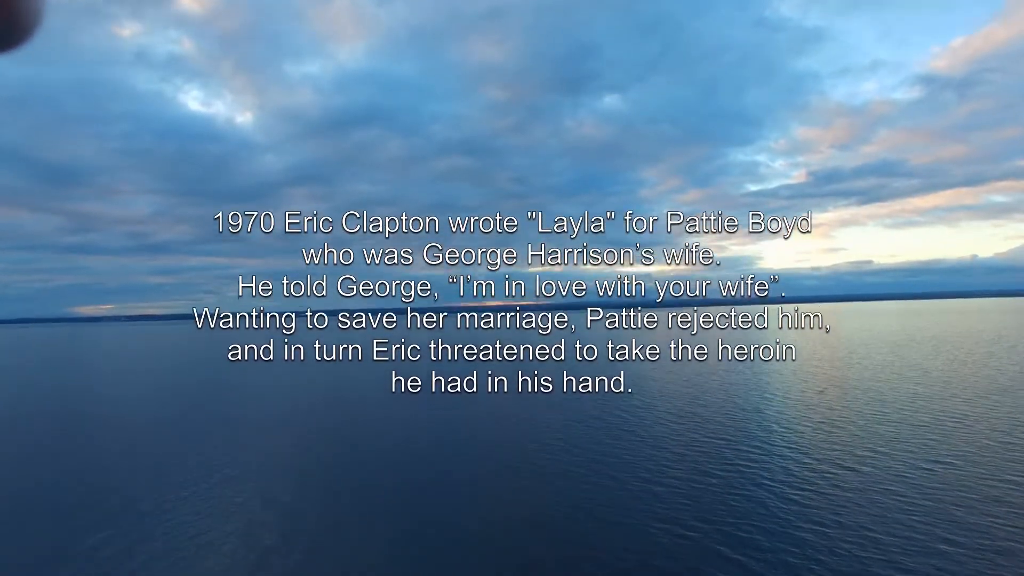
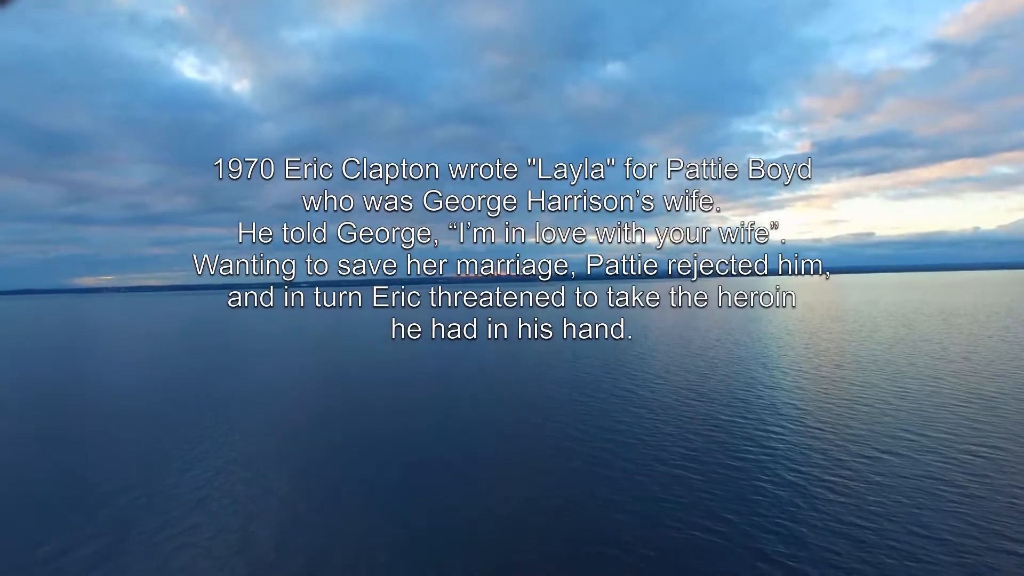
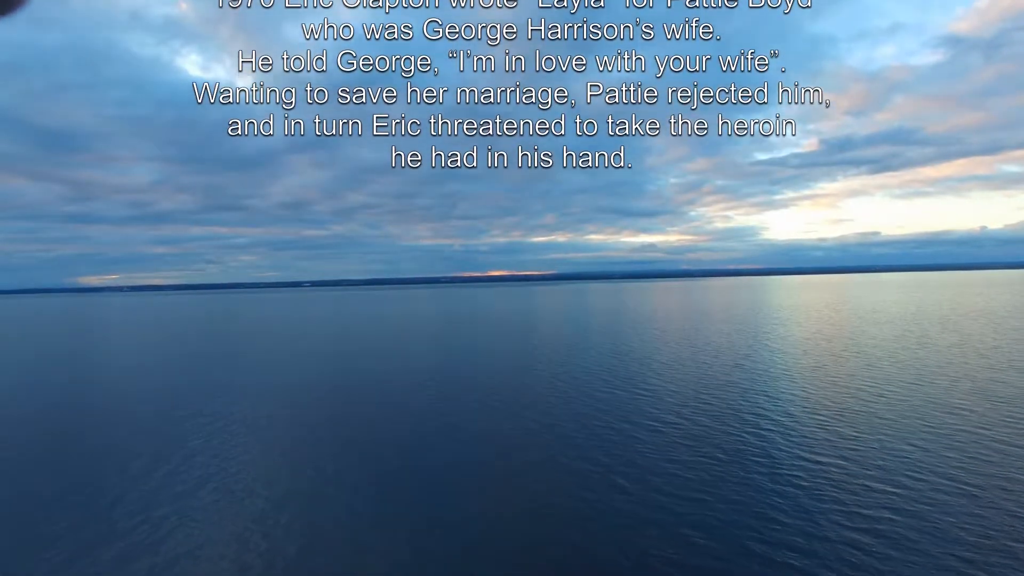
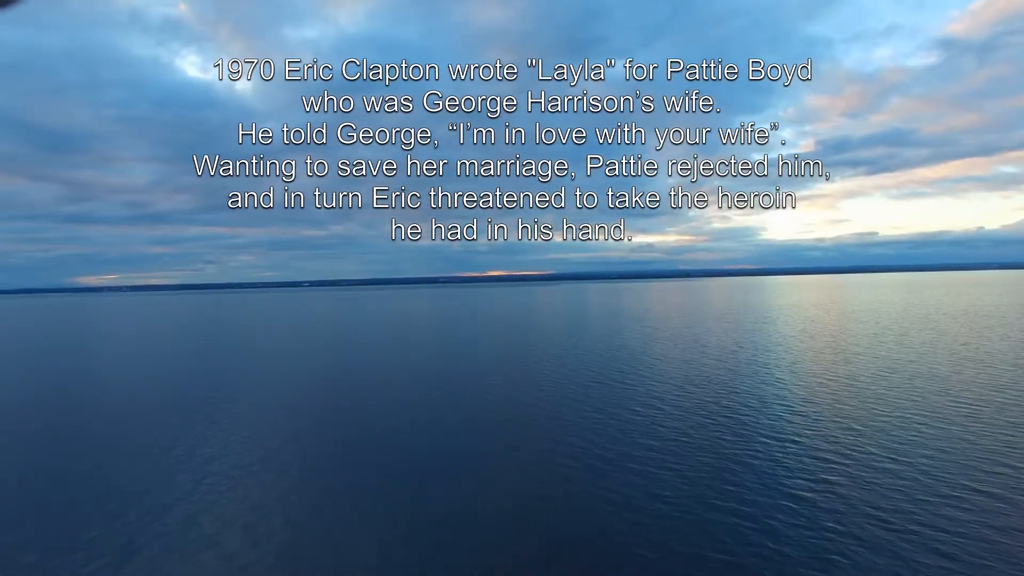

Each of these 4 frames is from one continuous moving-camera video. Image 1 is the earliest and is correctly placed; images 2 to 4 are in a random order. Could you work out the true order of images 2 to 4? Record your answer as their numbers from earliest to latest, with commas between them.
2, 4, 3
